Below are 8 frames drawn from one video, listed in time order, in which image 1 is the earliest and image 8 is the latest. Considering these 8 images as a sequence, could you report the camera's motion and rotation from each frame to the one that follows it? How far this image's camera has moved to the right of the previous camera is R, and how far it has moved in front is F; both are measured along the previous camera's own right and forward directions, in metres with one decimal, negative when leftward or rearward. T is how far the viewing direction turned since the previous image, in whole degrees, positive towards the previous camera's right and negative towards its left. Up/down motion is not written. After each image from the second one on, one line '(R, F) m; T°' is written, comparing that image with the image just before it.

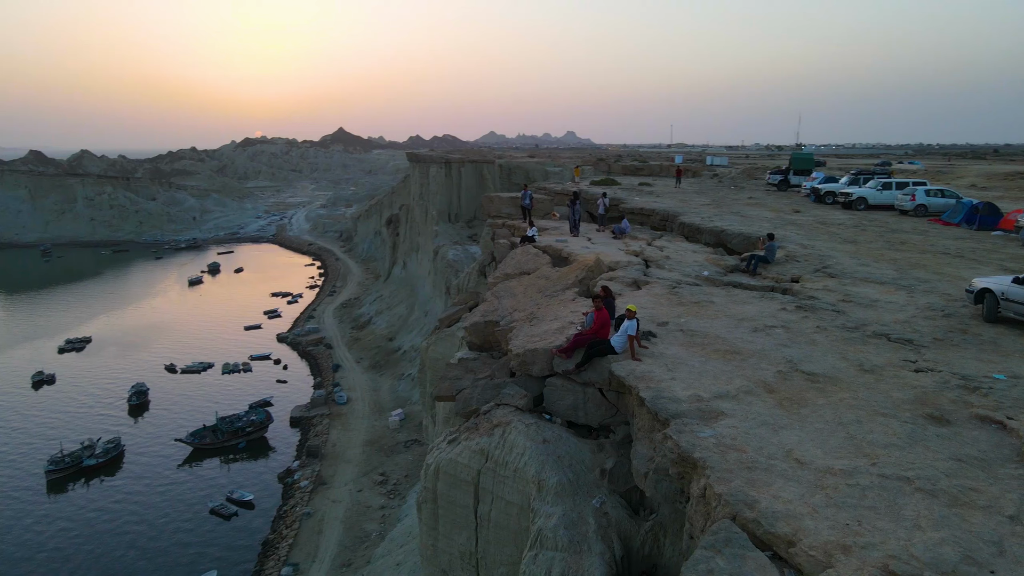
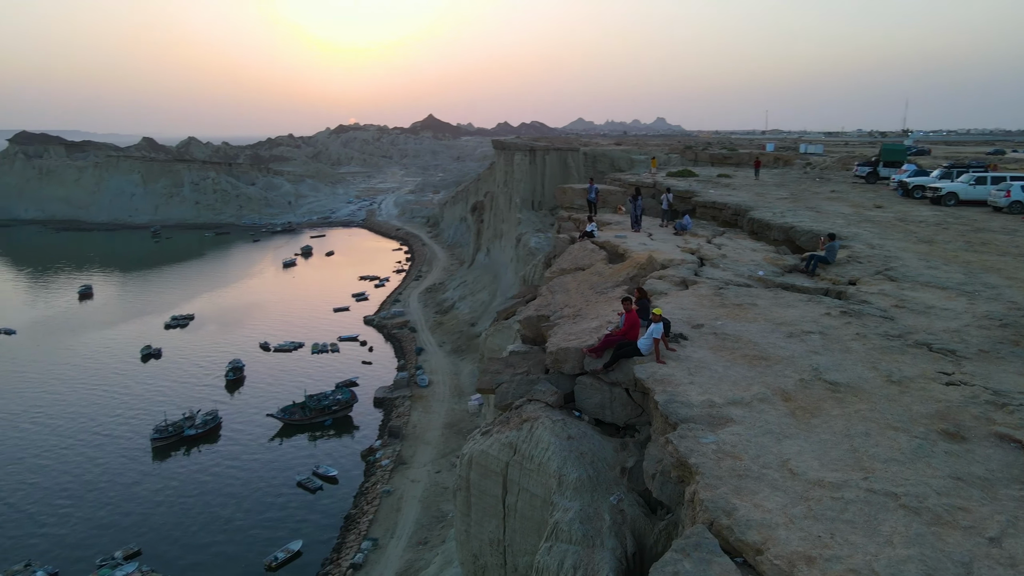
(+0.5, -0.3) m; -6°
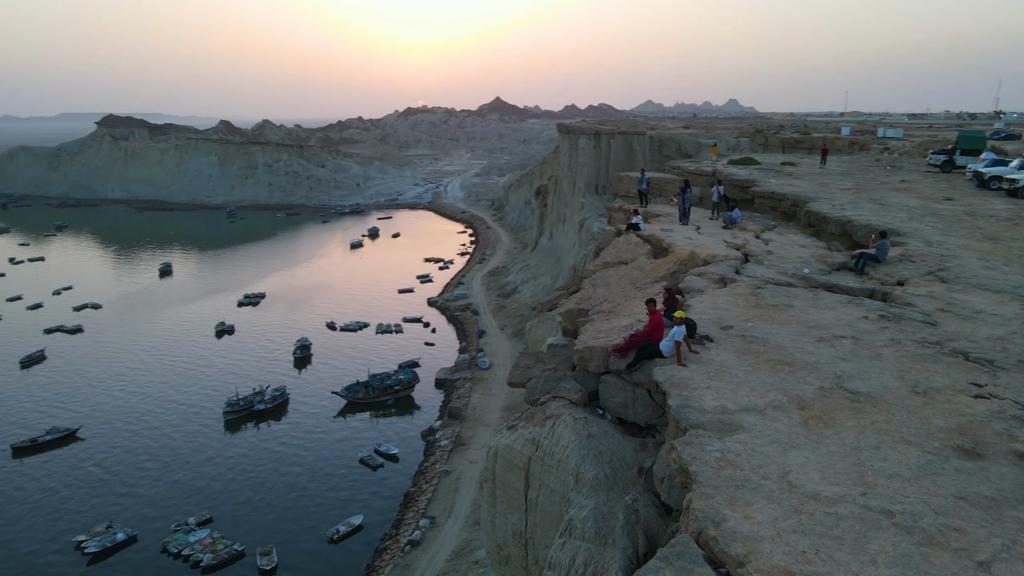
(+0.4, -0.1) m; -5°
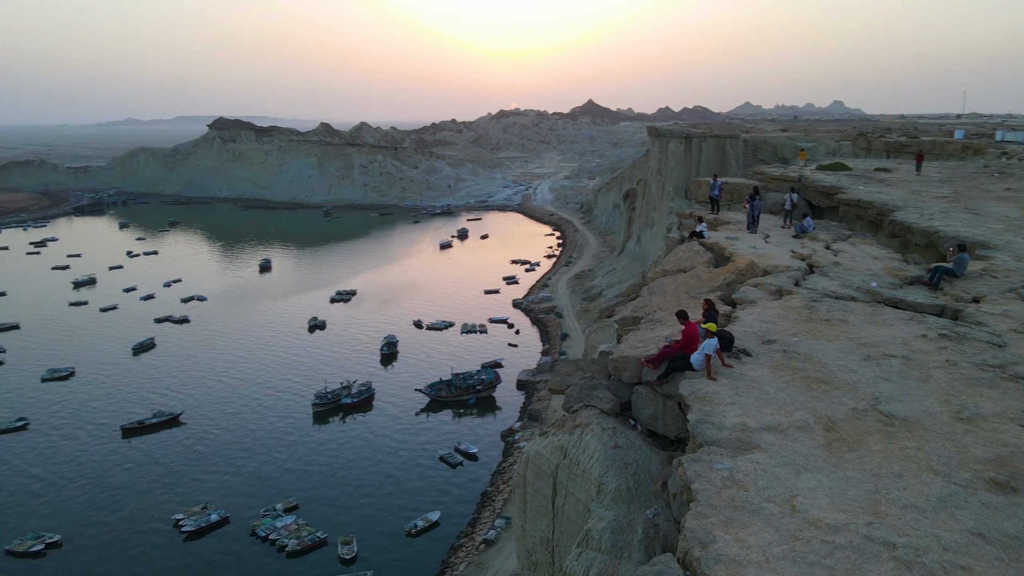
(+0.6, 0.0) m; -7°
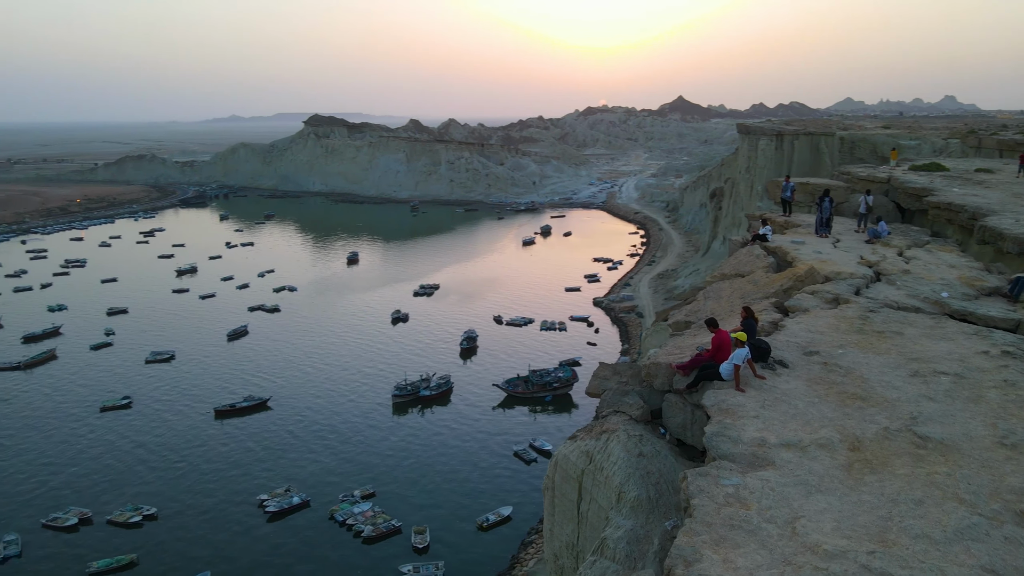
(+0.5, +0.1) m; -6°
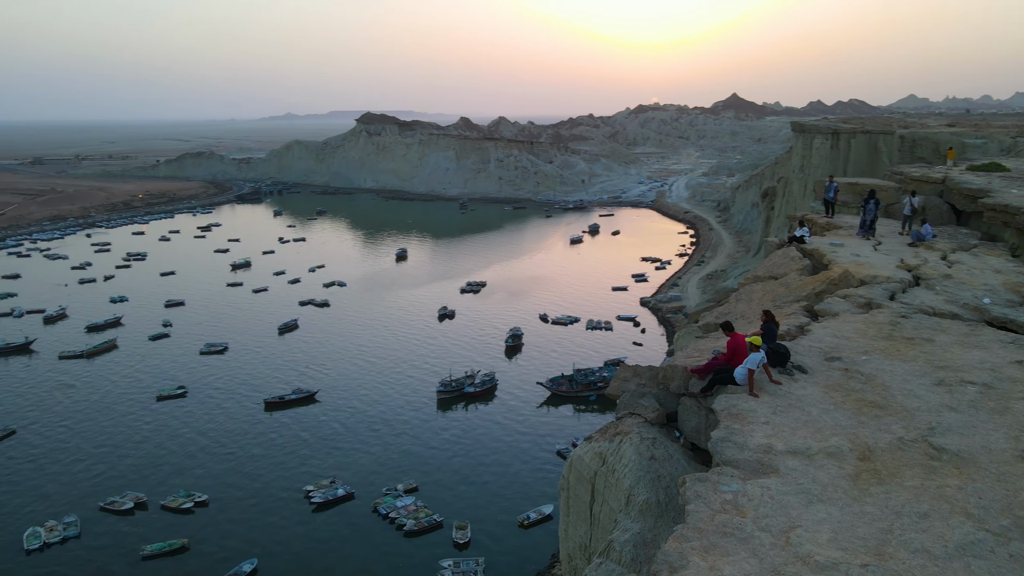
(+0.3, 0.0) m; -4°
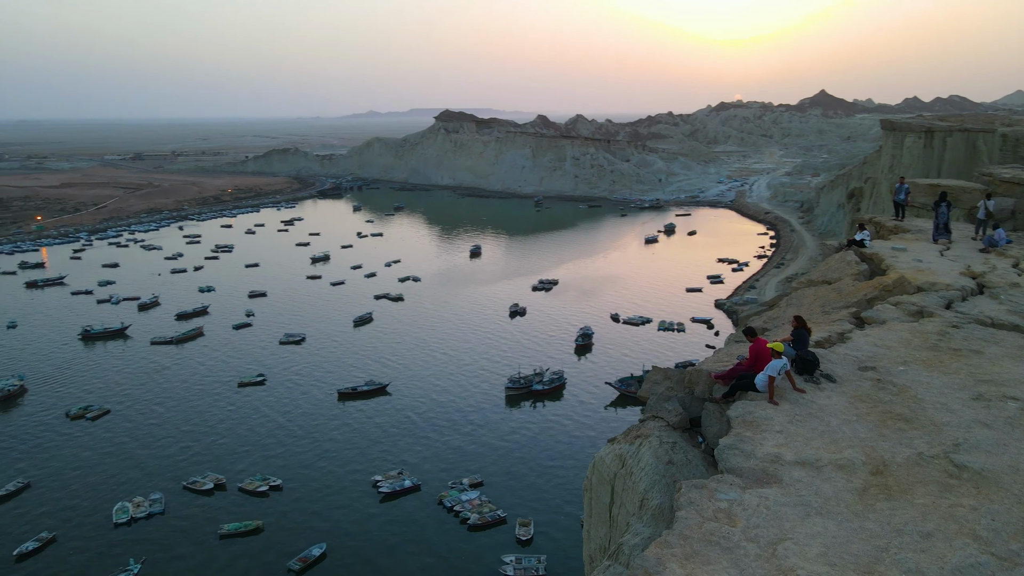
(+0.5, 0.0) m; -6°
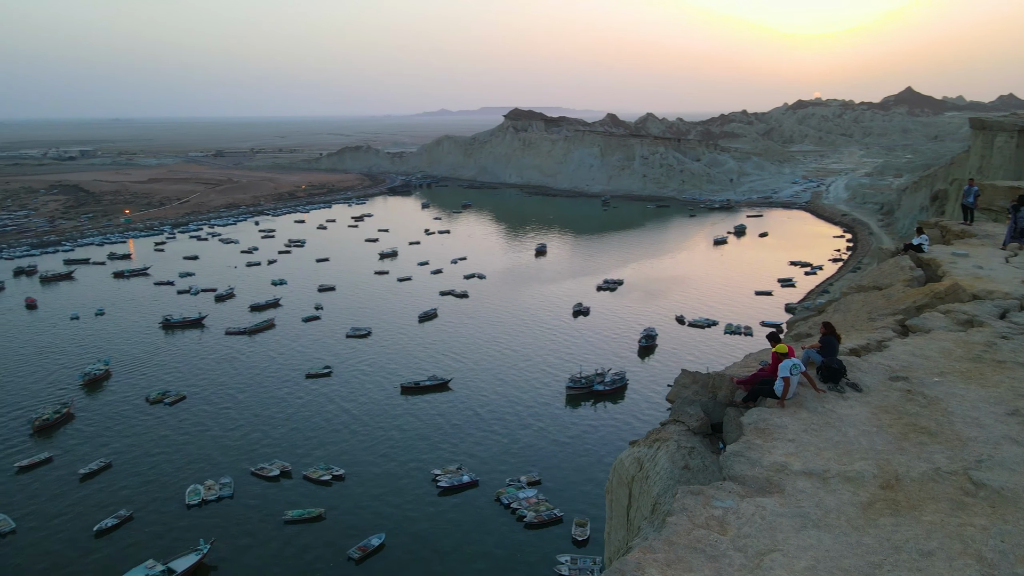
(+0.5, 0.0) m; -5°
